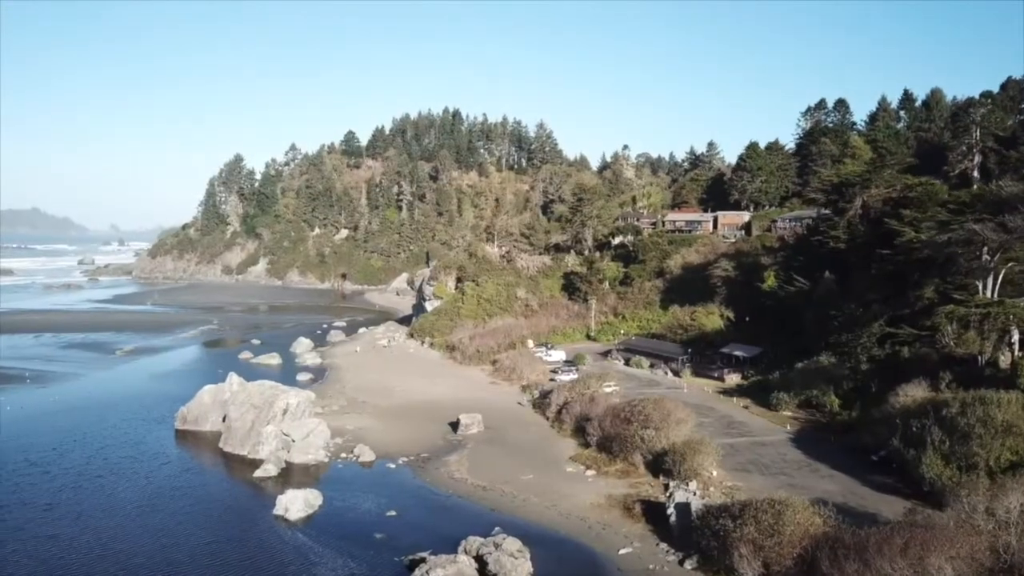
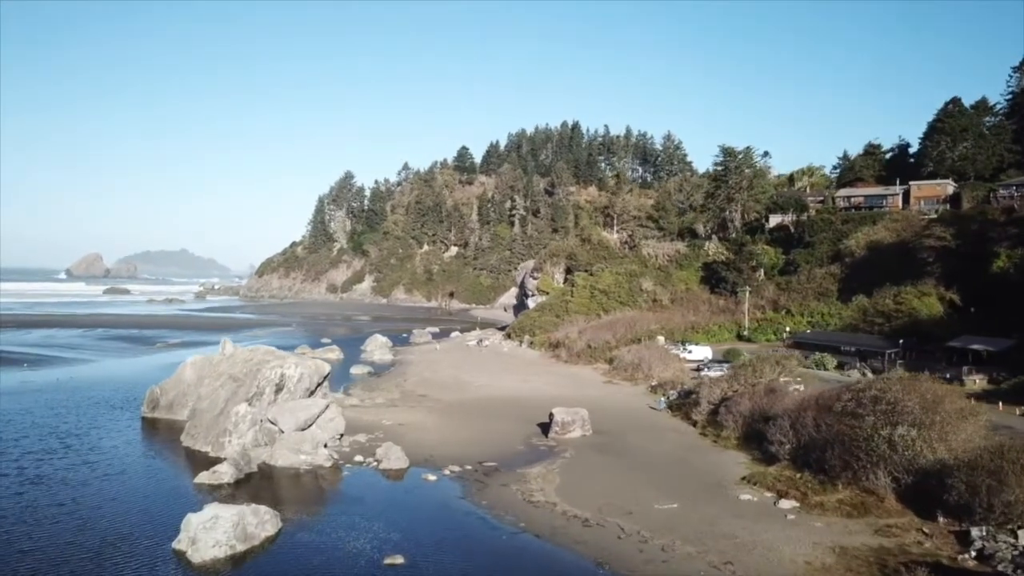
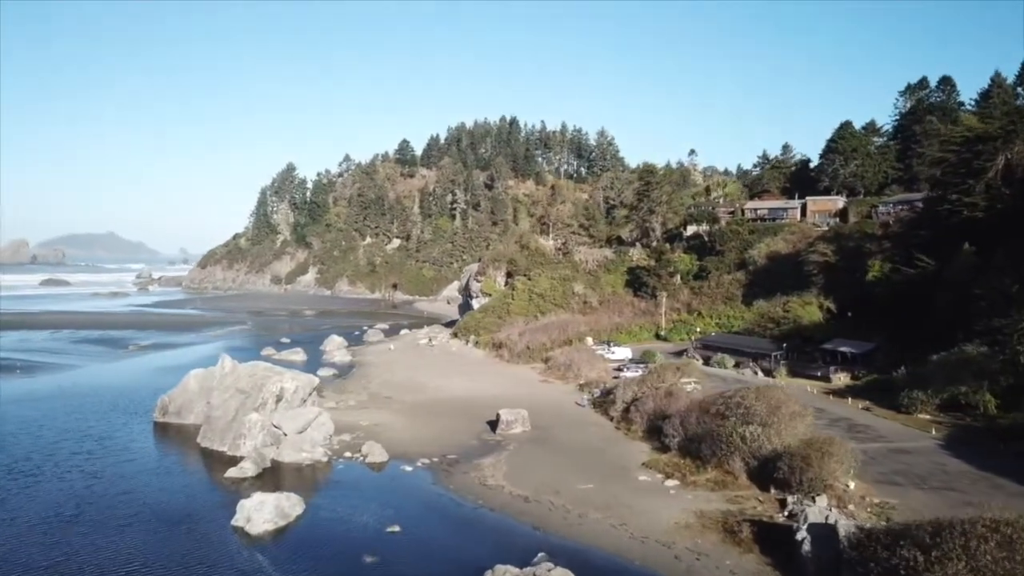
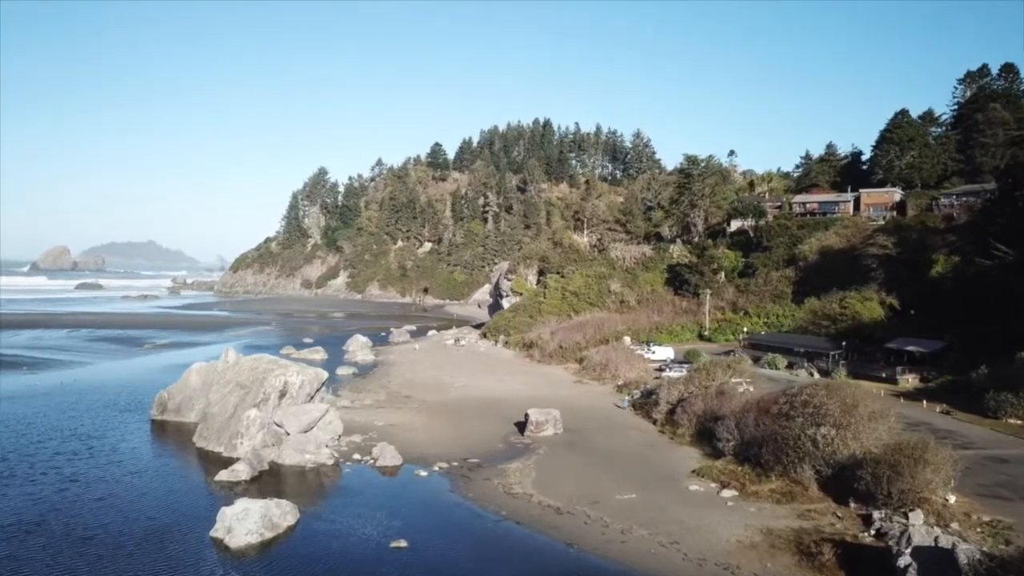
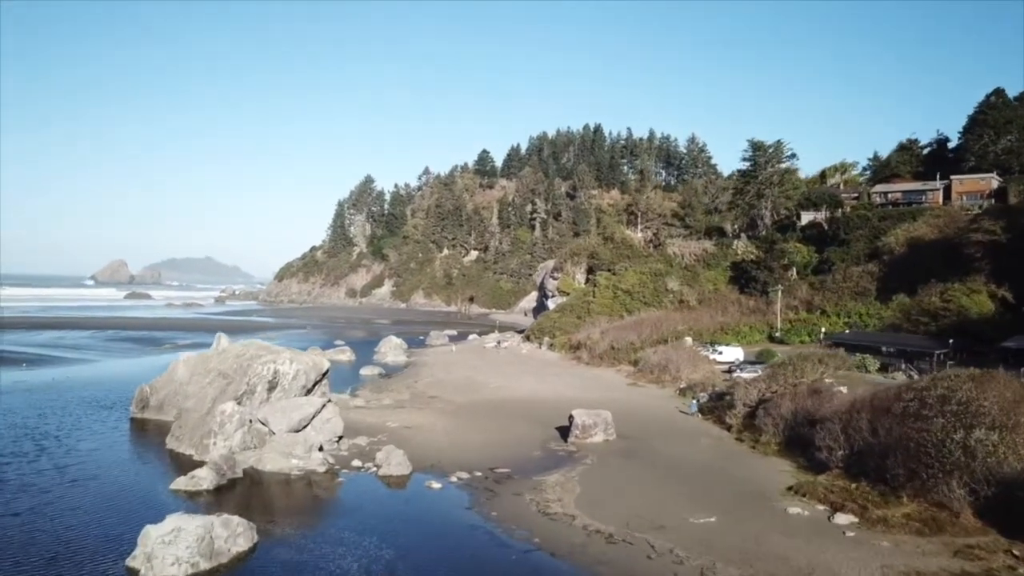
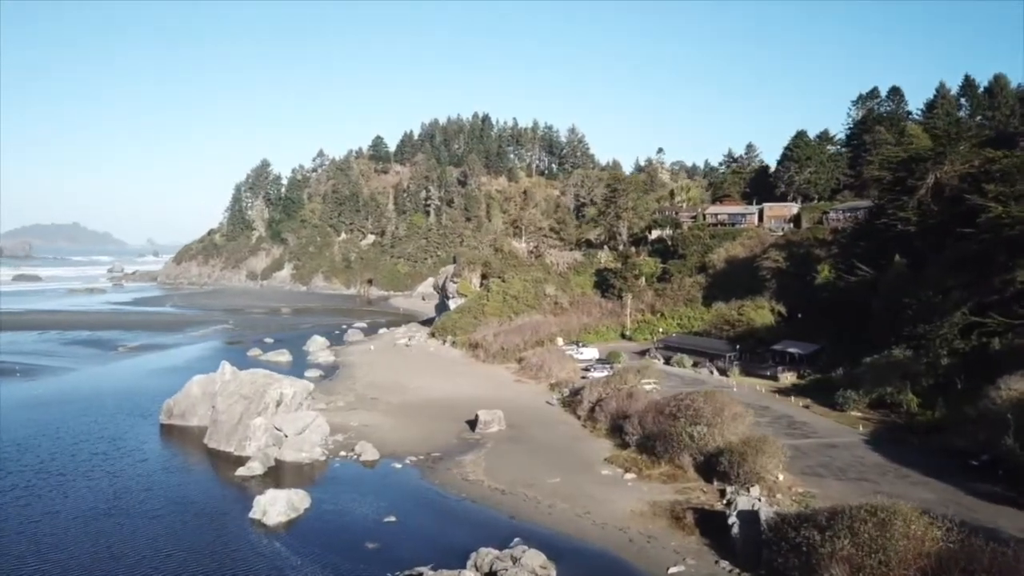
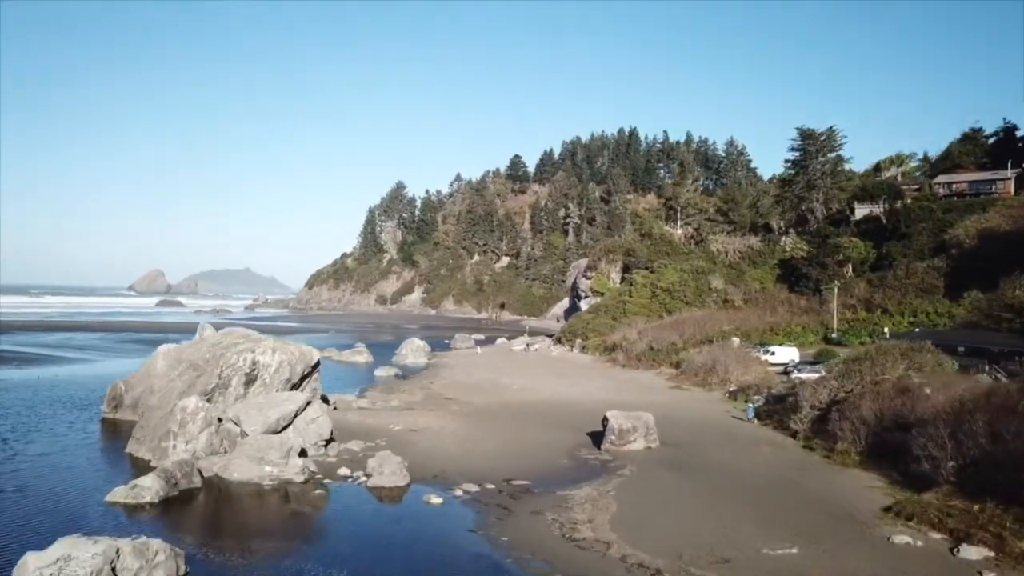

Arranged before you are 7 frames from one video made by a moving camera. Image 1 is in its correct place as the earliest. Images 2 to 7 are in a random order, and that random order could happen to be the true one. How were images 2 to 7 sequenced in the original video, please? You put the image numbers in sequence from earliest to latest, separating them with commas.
6, 3, 4, 2, 5, 7
